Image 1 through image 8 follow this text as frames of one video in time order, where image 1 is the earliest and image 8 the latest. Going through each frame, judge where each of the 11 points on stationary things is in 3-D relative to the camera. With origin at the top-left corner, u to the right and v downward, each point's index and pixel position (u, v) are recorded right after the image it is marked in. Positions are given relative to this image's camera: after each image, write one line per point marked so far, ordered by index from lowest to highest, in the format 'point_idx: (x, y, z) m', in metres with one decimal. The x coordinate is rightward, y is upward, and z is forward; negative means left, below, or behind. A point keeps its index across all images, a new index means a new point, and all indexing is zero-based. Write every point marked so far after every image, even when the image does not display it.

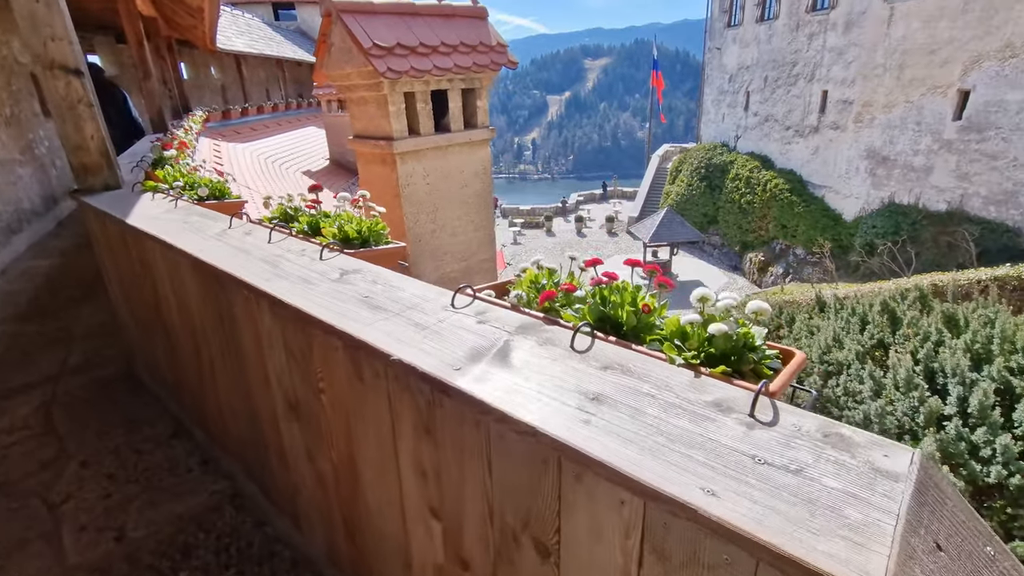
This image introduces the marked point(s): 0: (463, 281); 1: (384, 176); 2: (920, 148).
0: (-0.4, +0.1, +4.0) m
1: (-0.9, +0.7, +3.4) m
2: (+11.4, +3.9, +14.4) m
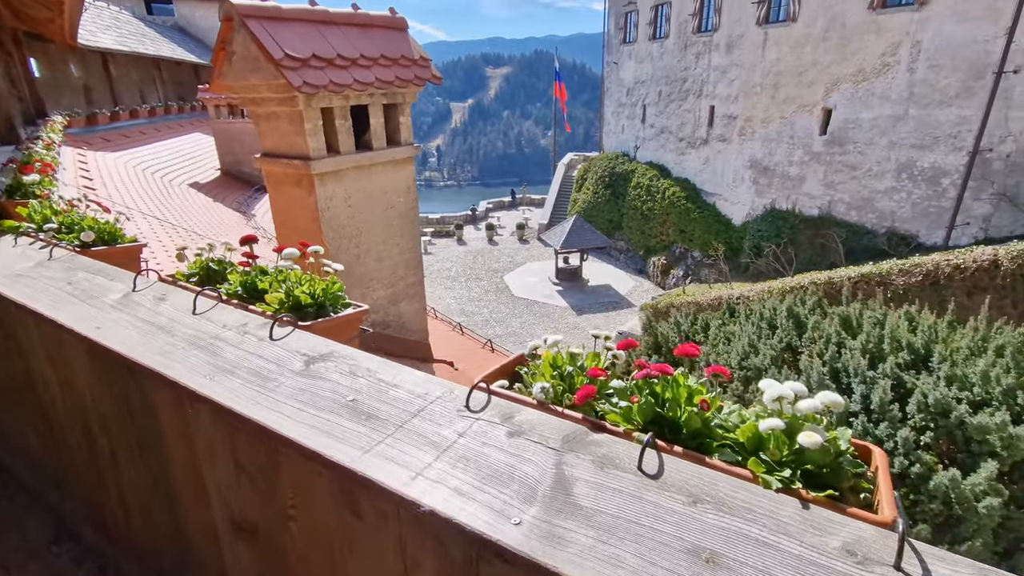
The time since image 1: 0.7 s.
0: (-0.9, -0.1, +3.7) m
1: (-1.3, +0.5, +3.1) m
2: (+8.8, +4.0, +16.0) m
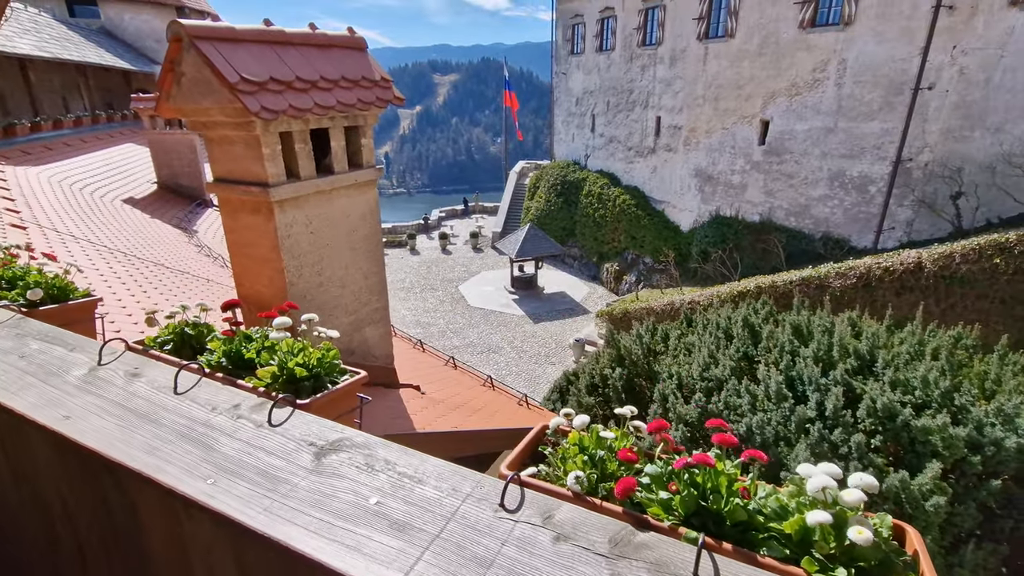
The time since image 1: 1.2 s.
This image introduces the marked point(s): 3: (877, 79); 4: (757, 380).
0: (-1.1, -0.3, +3.6) m
1: (-1.5, +0.4, +3.0) m
2: (+7.3, +3.9, +16.8) m
3: (+8.9, +5.1, +12.5) m
4: (+2.2, -0.8, +4.6) m
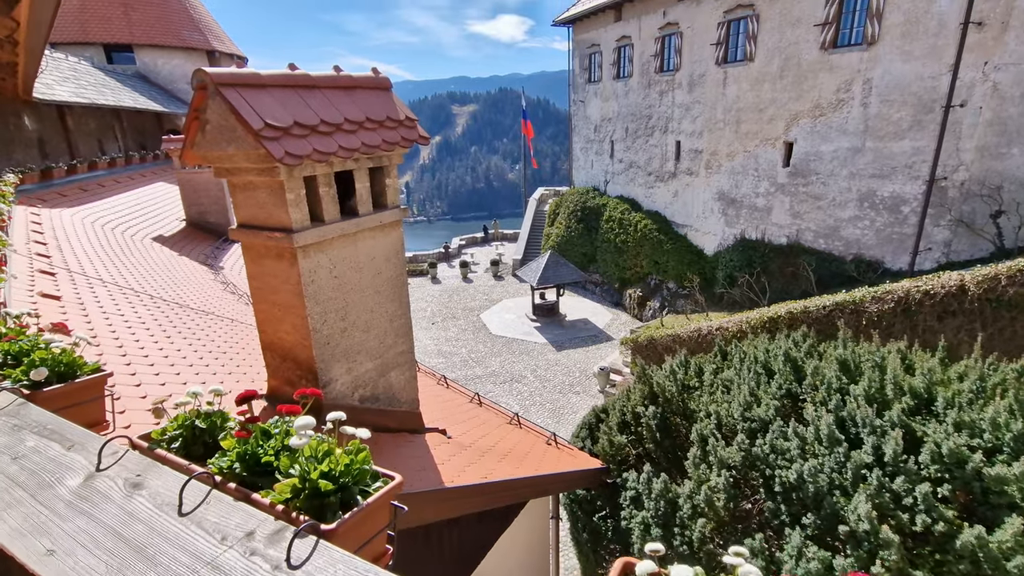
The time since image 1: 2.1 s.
0: (-0.9, -0.6, +3.5) m
1: (-1.3, +0.1, +2.9) m
2: (+8.0, +3.1, +16.5) m
3: (+9.3, +4.5, +12.2) m
4: (+2.5, -1.1, +4.4) m
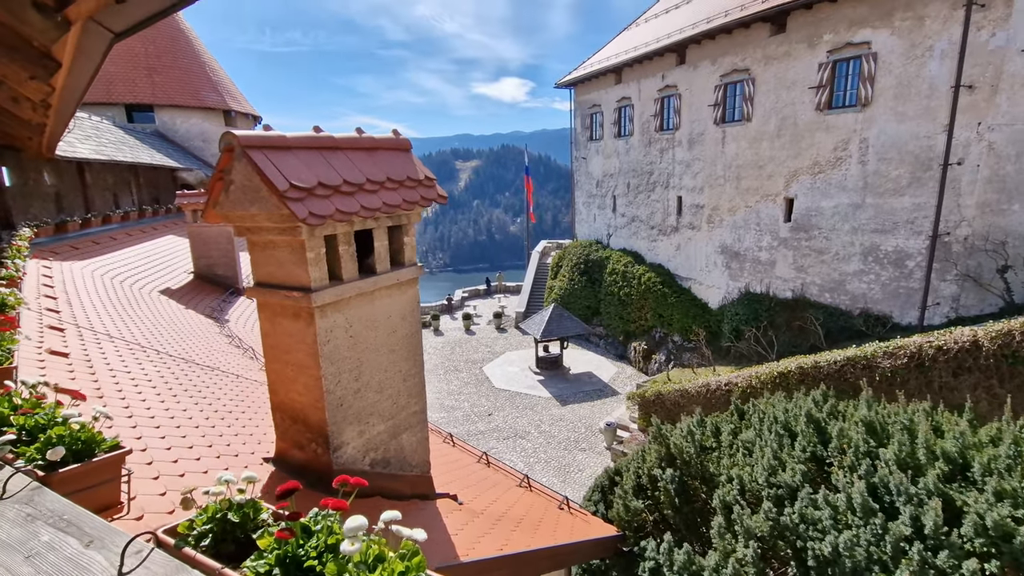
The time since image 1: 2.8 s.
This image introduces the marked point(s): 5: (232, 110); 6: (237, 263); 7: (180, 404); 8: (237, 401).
0: (-0.8, -1.0, +3.3) m
1: (-1.2, -0.2, +2.8) m
2: (+8.2, +1.4, +16.6) m
3: (+9.5, +3.2, +12.5) m
4: (+2.6, -1.6, +4.1) m
5: (-10.0, +6.4, +18.4) m
6: (-5.3, +0.5, +10.0) m
7: (-2.3, -0.8, +3.6) m
8: (-2.3, -1.0, +4.3) m
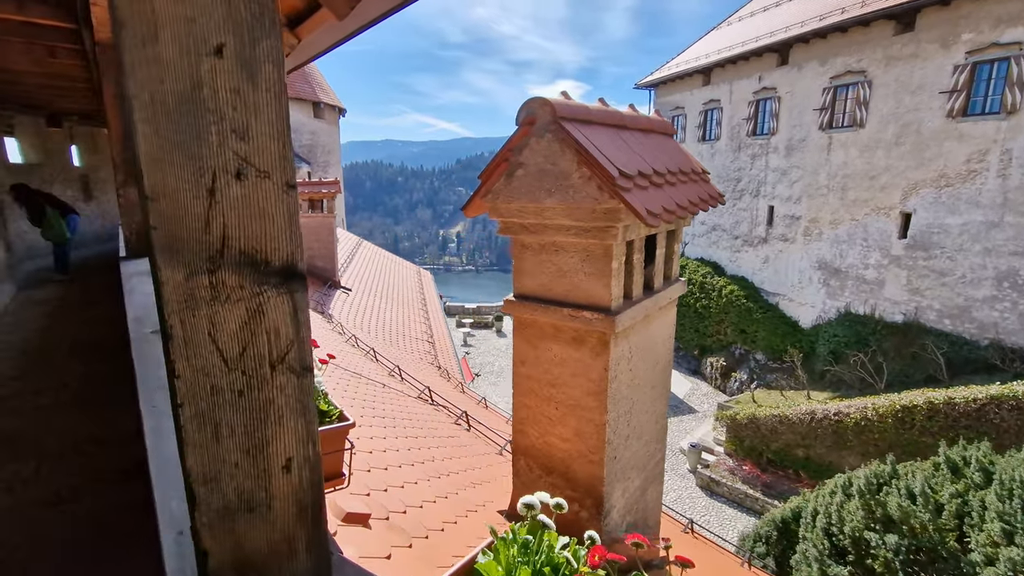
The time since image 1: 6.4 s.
0: (+0.7, -1.1, +2.7) m
1: (+0.3, -0.3, +2.2) m
2: (+10.7, +0.7, +15.2) m
3: (+11.8, +2.5, +11.0) m
4: (+4.0, -1.9, +3.2) m
5: (-6.9, +6.7, +18.5) m
6: (-3.2, +0.6, +9.6) m
7: (-0.8, -0.9, +3.1) m
8: (-0.8, -1.0, +3.8) m
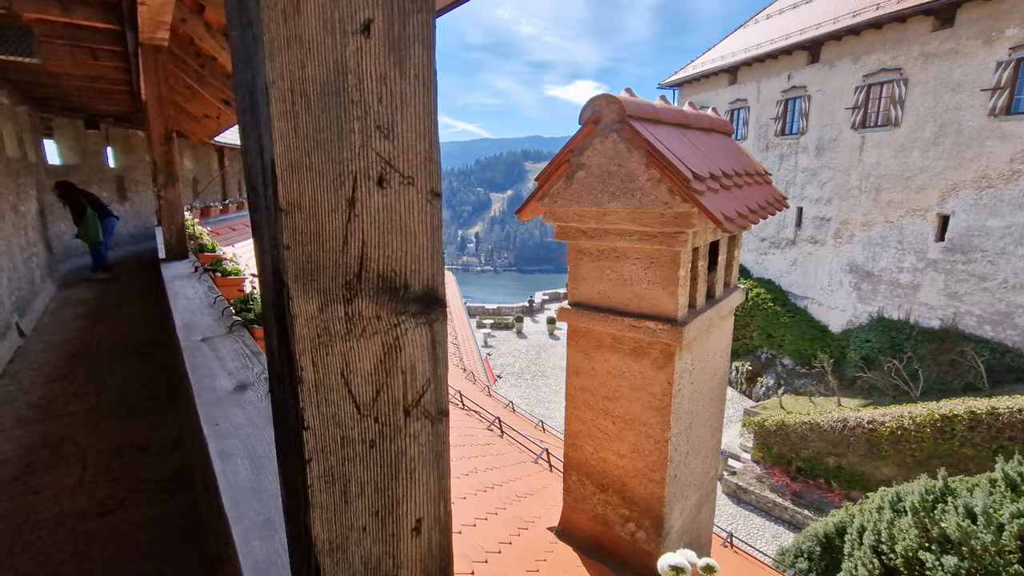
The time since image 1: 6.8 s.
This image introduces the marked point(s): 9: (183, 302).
0: (+0.9, -1.1, +2.5) m
1: (+0.5, -0.3, +2.0) m
2: (+11.4, +0.6, +14.7) m
3: (+12.4, +2.4, +10.5) m
4: (+4.3, -1.9, +2.9) m
5: (-6.1, +6.7, +18.6) m
6: (-2.7, +0.6, +9.6) m
7: (-0.6, -0.9, +3.0) m
8: (-0.5, -1.0, +3.7) m
9: (-1.5, -0.1, +2.3) m
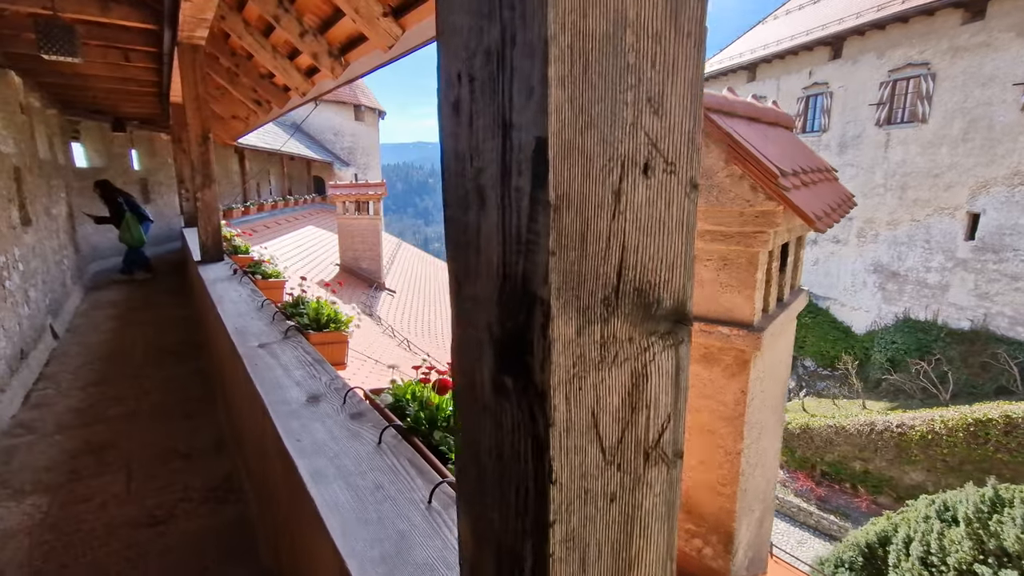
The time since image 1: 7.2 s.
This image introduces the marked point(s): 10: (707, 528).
0: (+1.1, -1.1, +2.4) m
1: (+0.7, -0.4, +1.9) m
2: (+11.9, +0.6, +14.4) m
3: (+12.8, +2.4, +10.1) m
4: (+4.5, -2.0, +2.8) m
5: (-5.5, +6.6, +18.6) m
6: (-2.3, +0.6, +9.6) m
7: (-0.3, -0.9, +2.9) m
8: (-0.2, -1.0, +3.6) m
9: (-1.2, -0.1, +2.3) m
10: (+0.8, -0.9, +2.0) m
